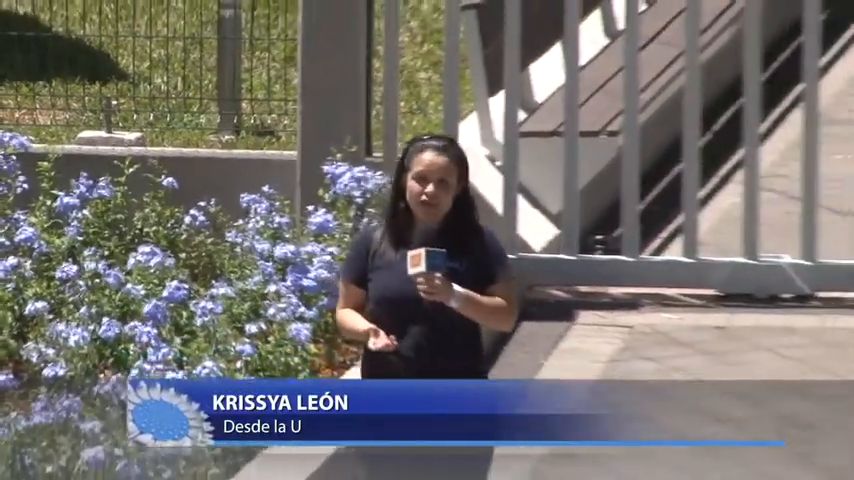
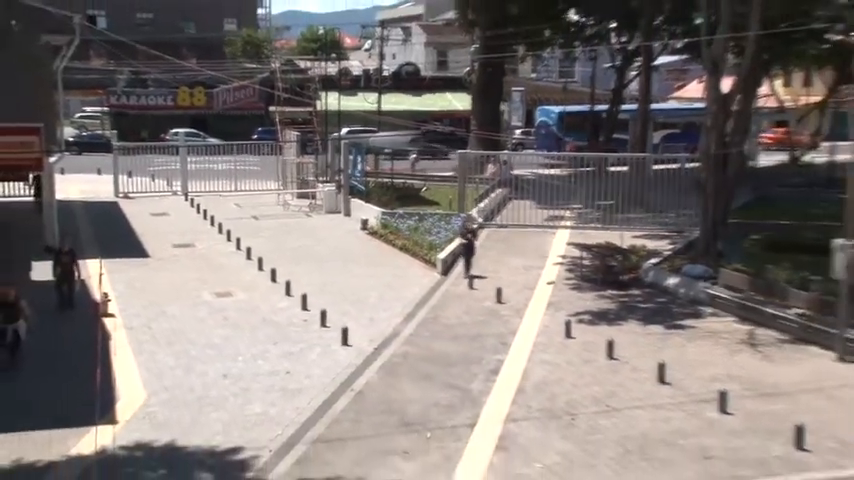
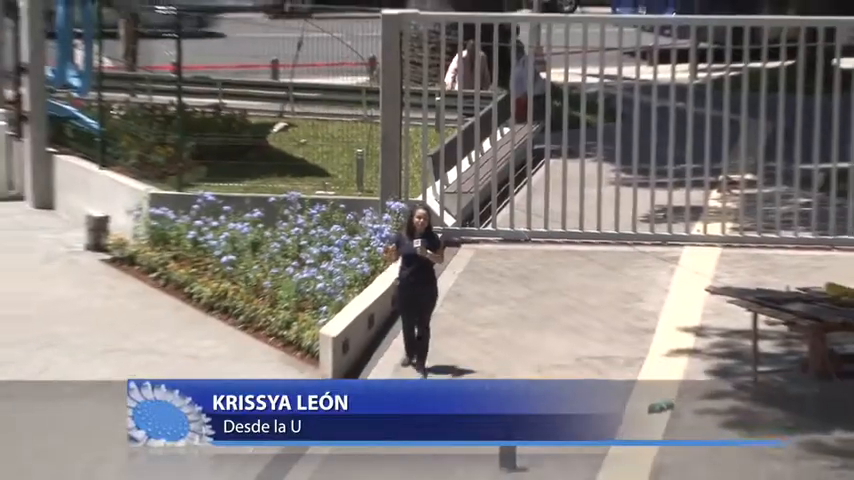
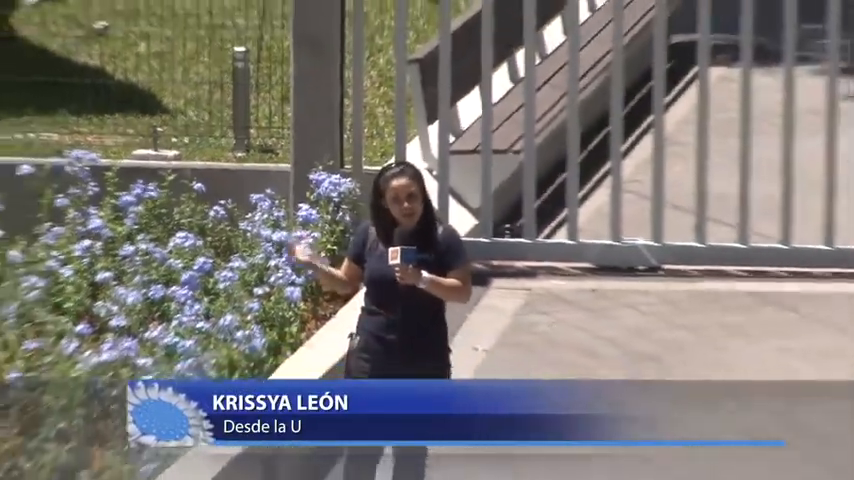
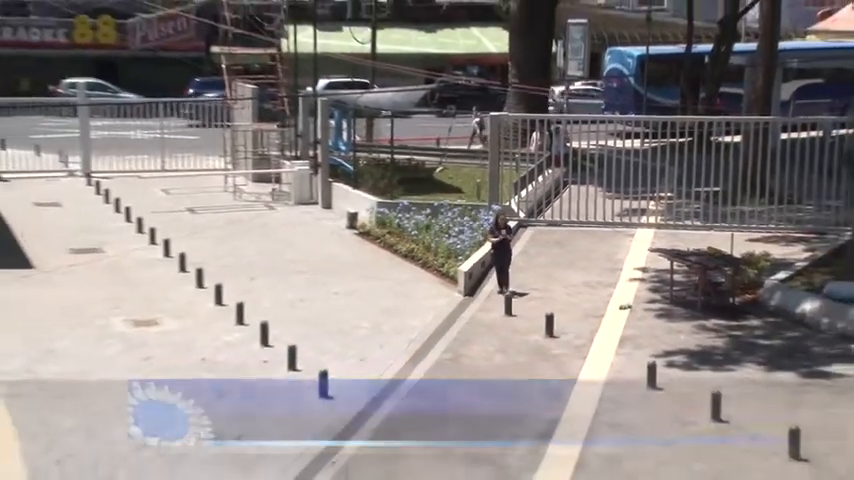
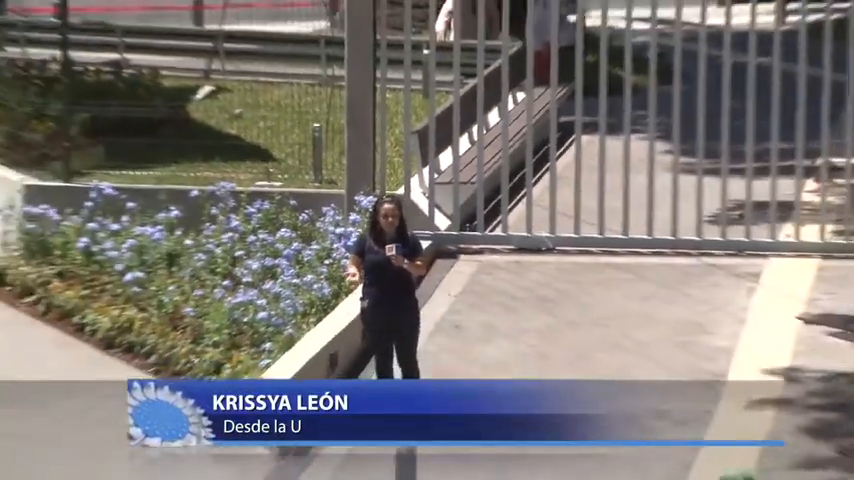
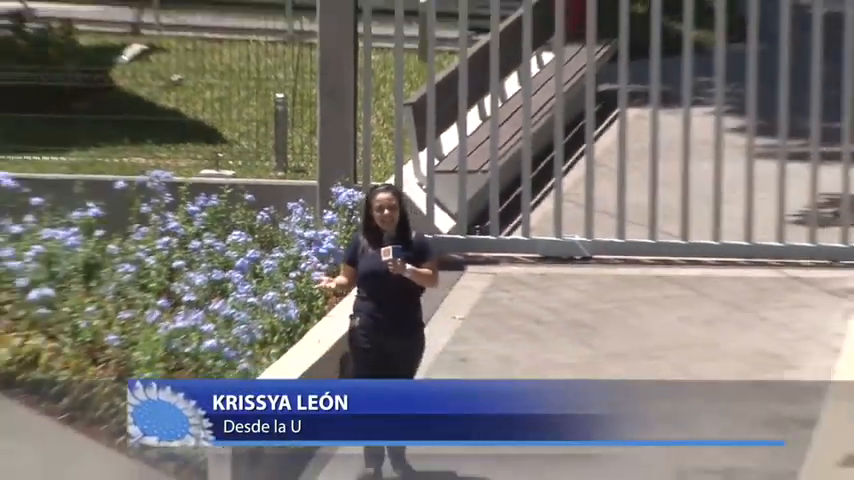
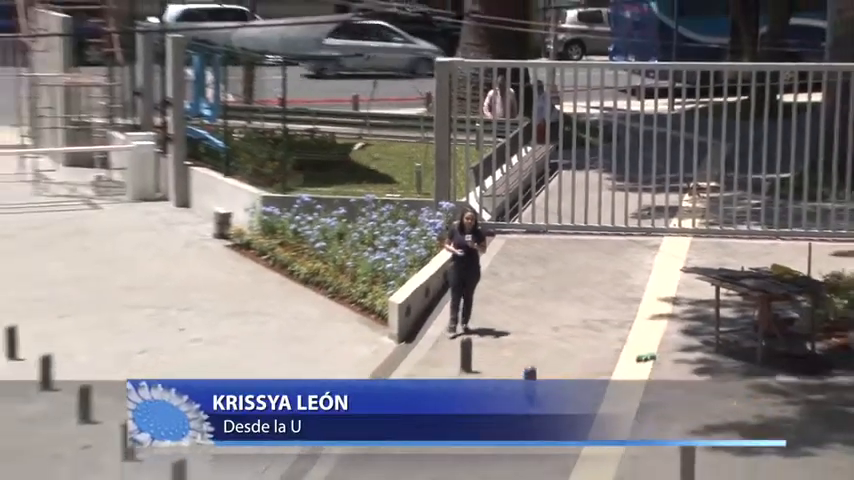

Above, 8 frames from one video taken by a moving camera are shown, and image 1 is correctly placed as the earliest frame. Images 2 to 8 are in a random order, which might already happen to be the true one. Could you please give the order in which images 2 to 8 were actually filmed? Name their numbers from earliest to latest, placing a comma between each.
4, 7, 6, 3, 8, 5, 2
